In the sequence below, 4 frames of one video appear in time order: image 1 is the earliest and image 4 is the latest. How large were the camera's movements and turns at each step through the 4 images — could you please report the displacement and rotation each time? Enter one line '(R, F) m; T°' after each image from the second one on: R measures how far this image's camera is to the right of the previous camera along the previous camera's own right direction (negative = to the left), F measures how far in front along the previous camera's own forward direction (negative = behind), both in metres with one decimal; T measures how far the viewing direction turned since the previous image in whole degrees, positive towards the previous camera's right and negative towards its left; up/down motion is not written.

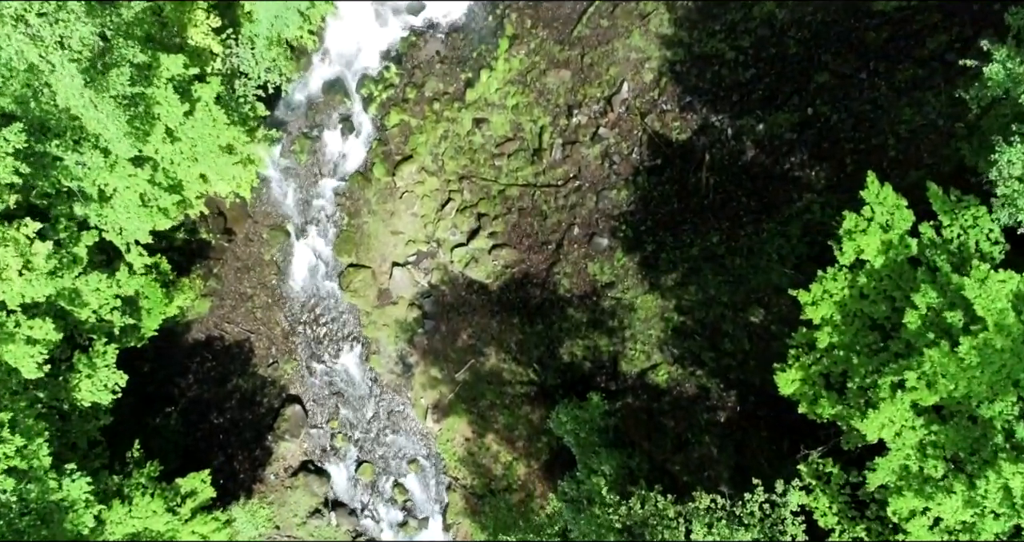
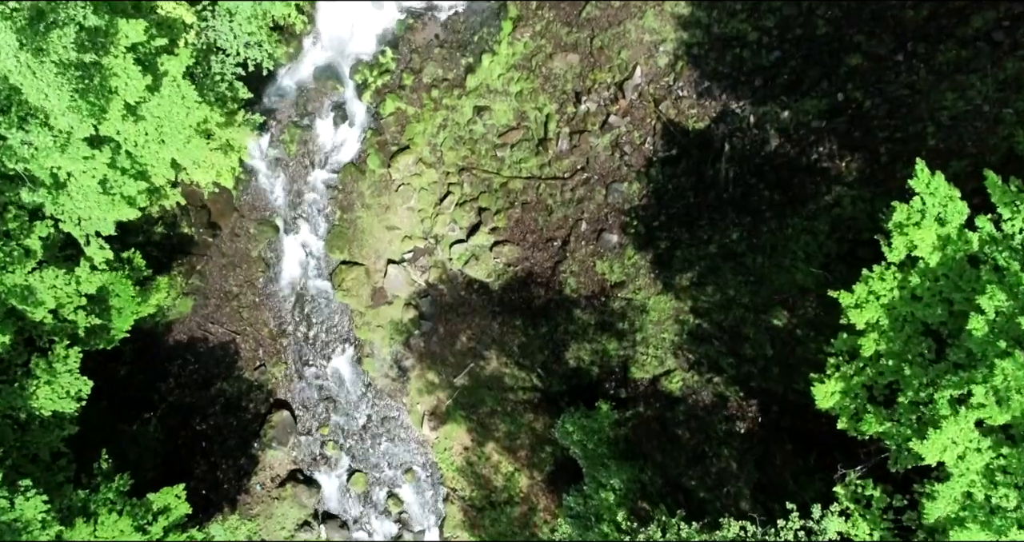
(-0.1, +0.9) m; 0°
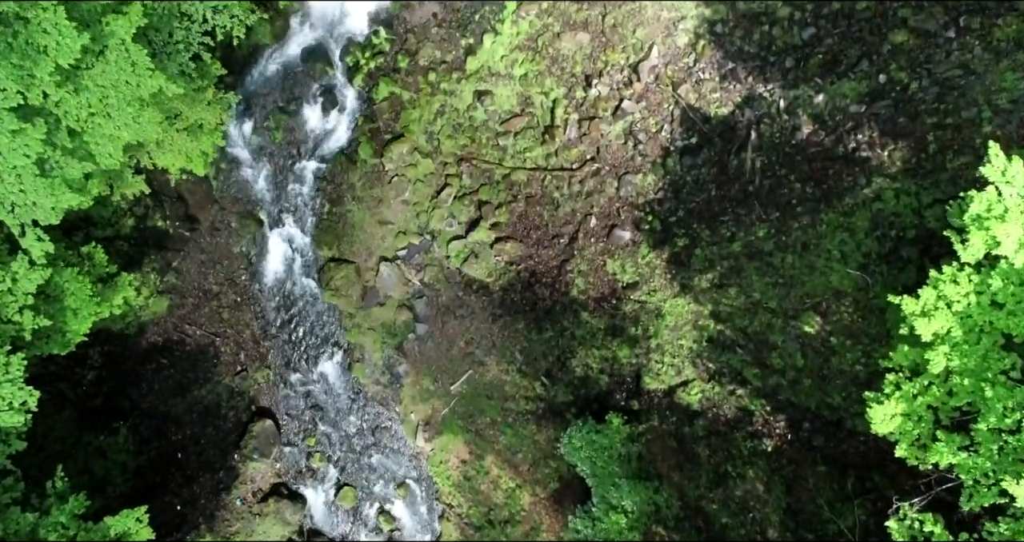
(0.0, +1.1) m; 0°
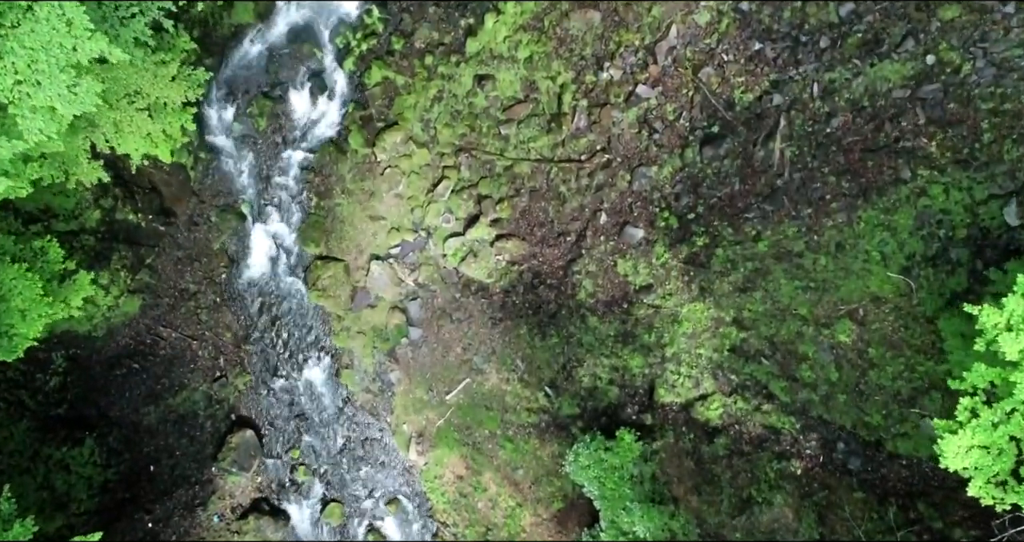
(0.0, +1.0) m; 0°
